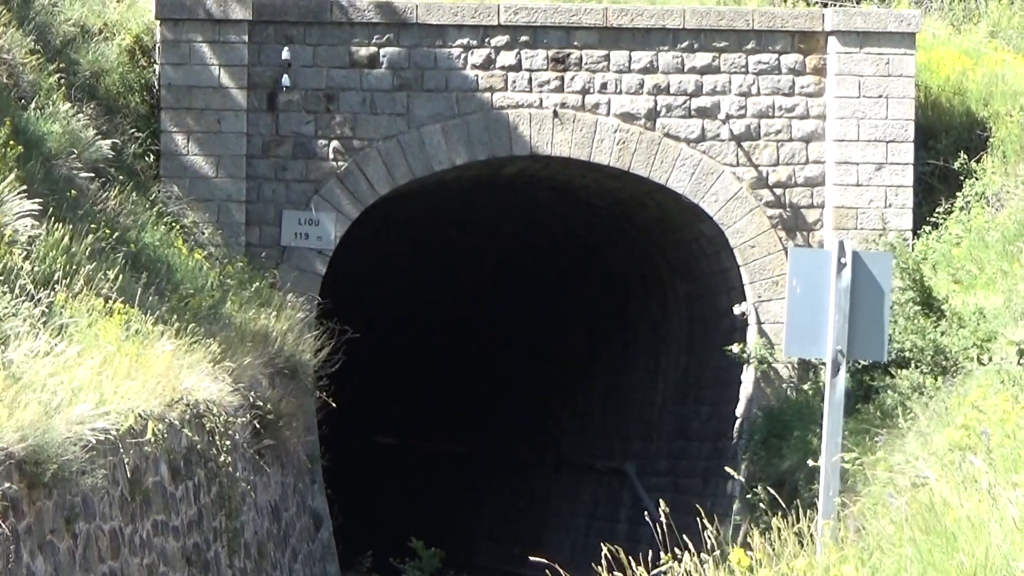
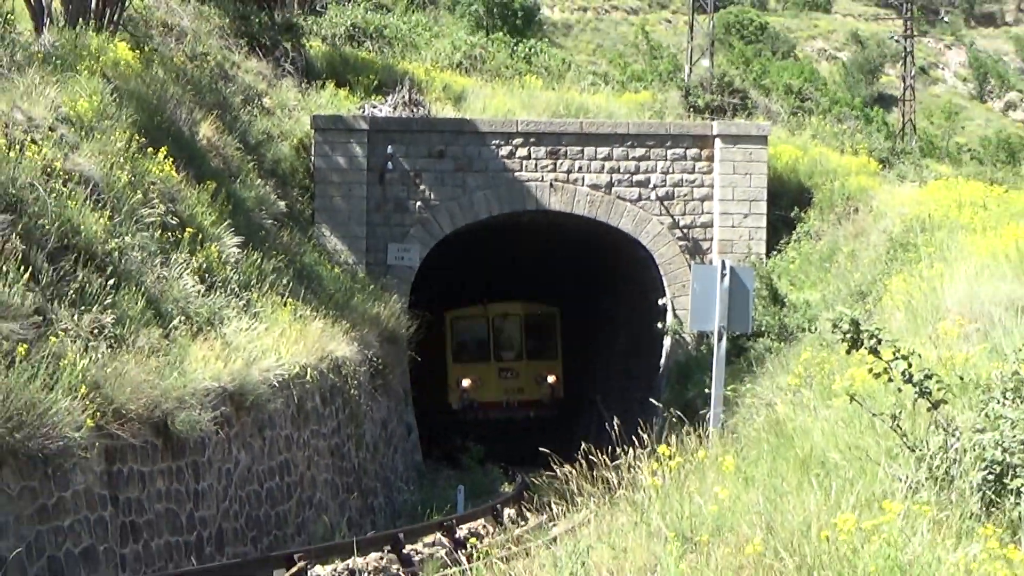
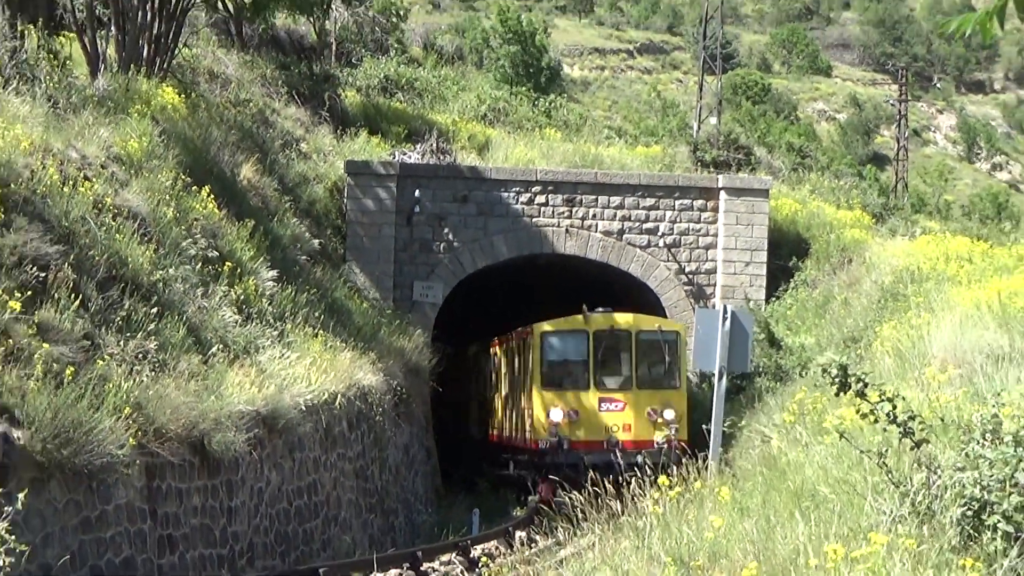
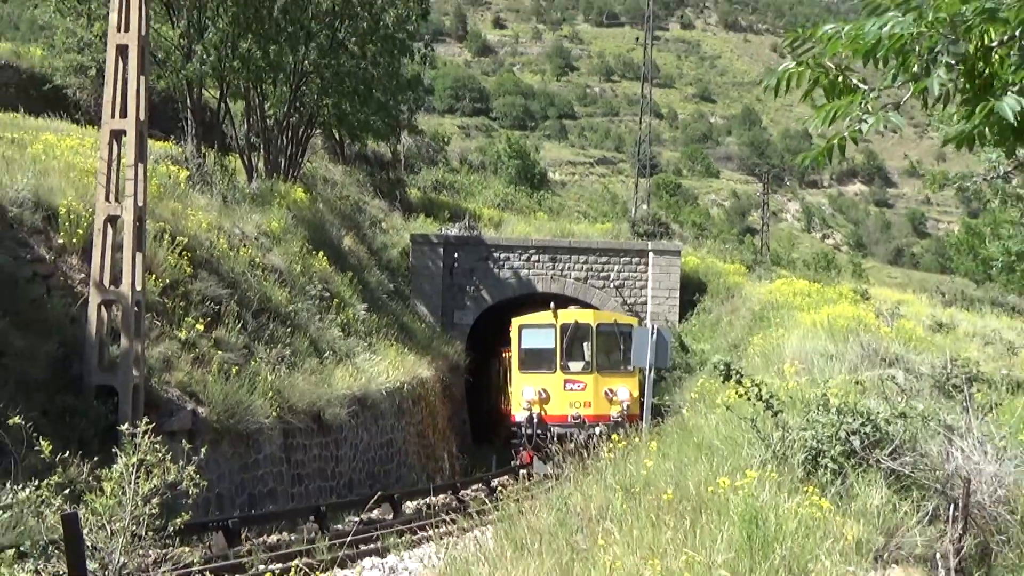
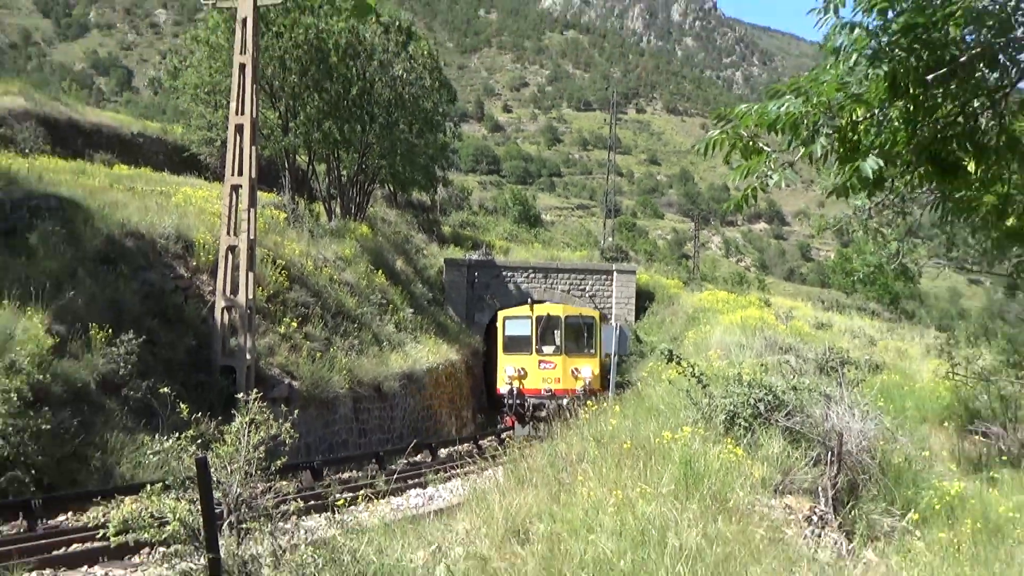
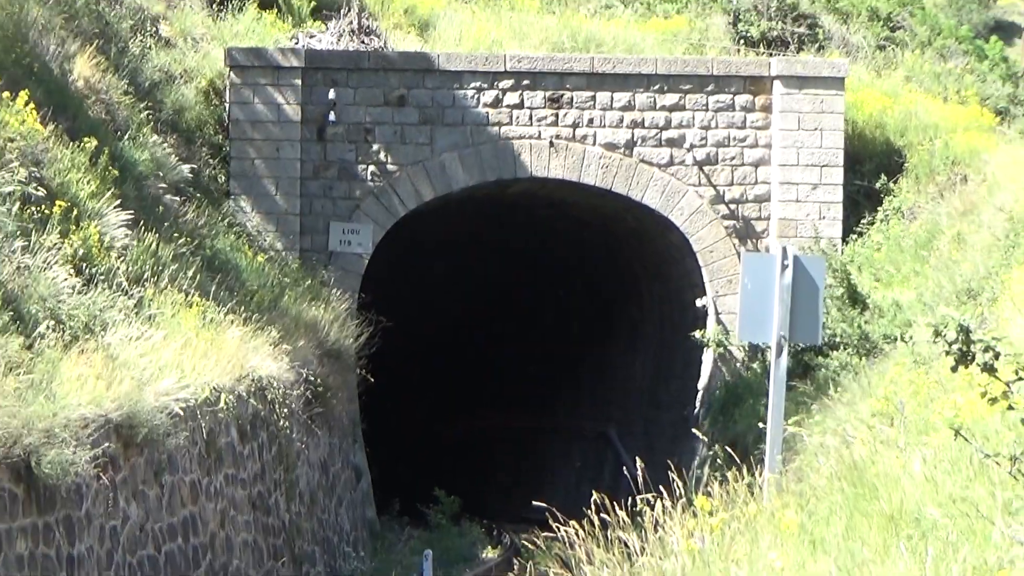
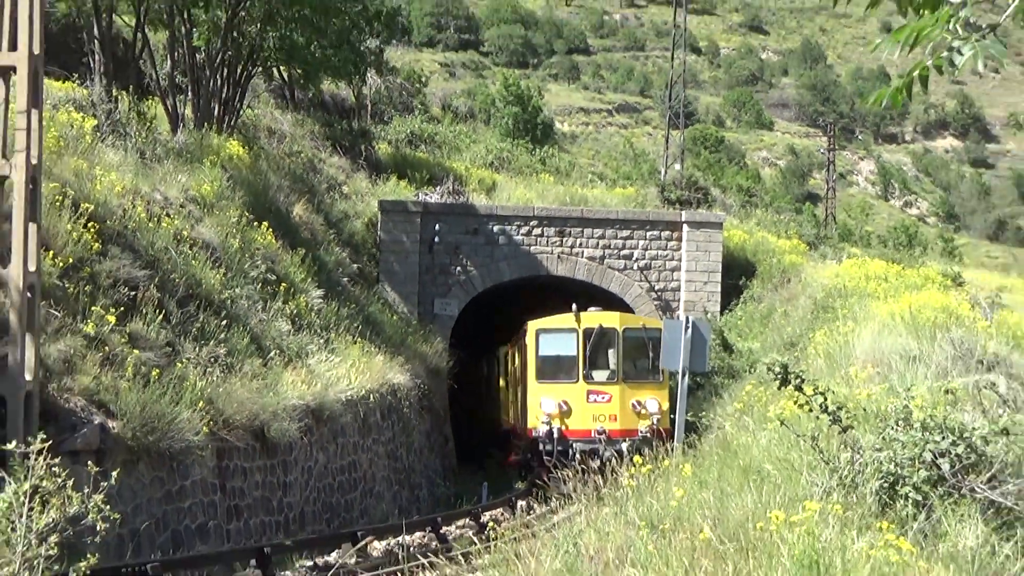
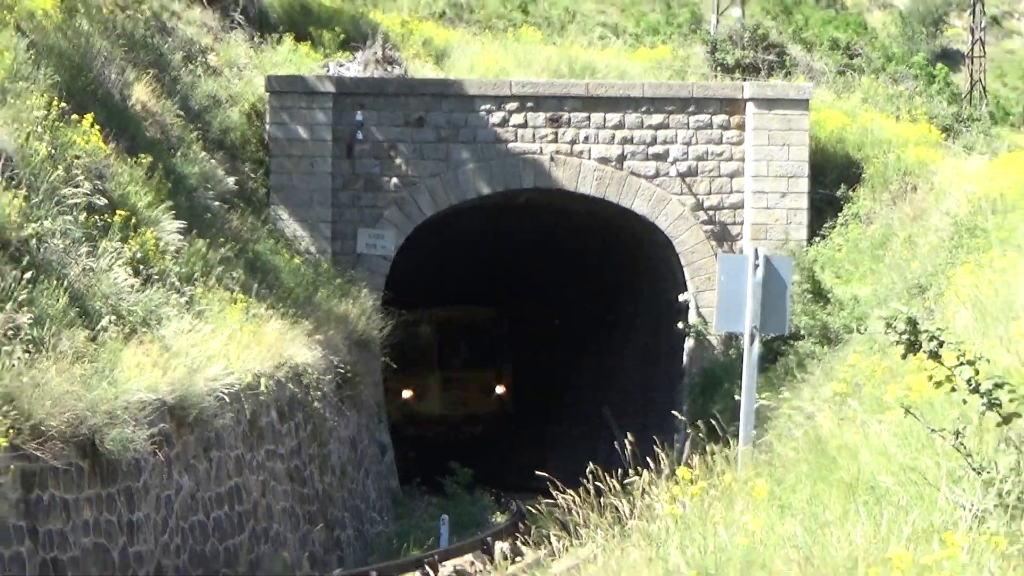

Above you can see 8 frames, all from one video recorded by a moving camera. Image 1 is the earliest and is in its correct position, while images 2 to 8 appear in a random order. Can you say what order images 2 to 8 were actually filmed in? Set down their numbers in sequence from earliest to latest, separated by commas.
6, 8, 2, 3, 7, 4, 5
